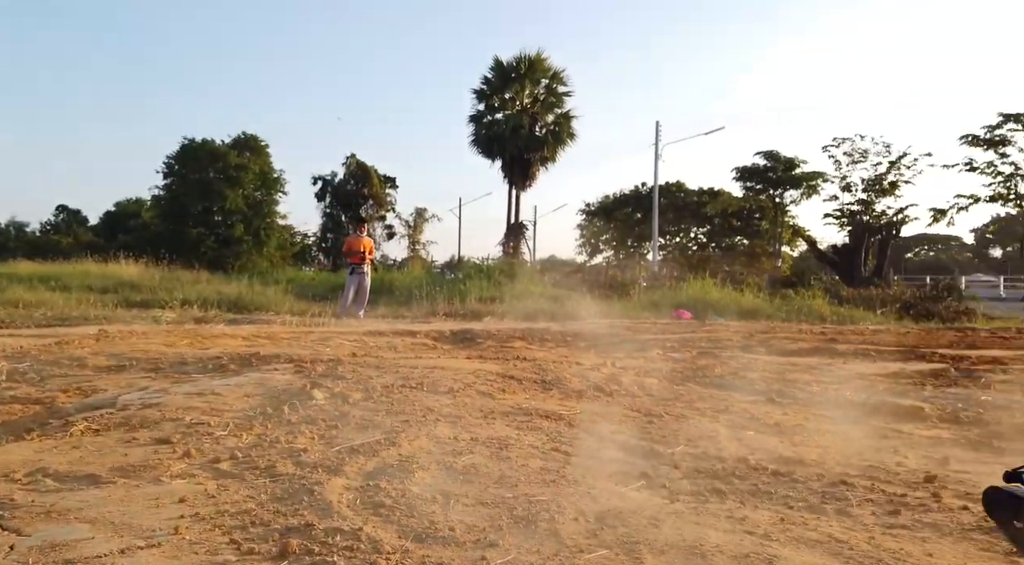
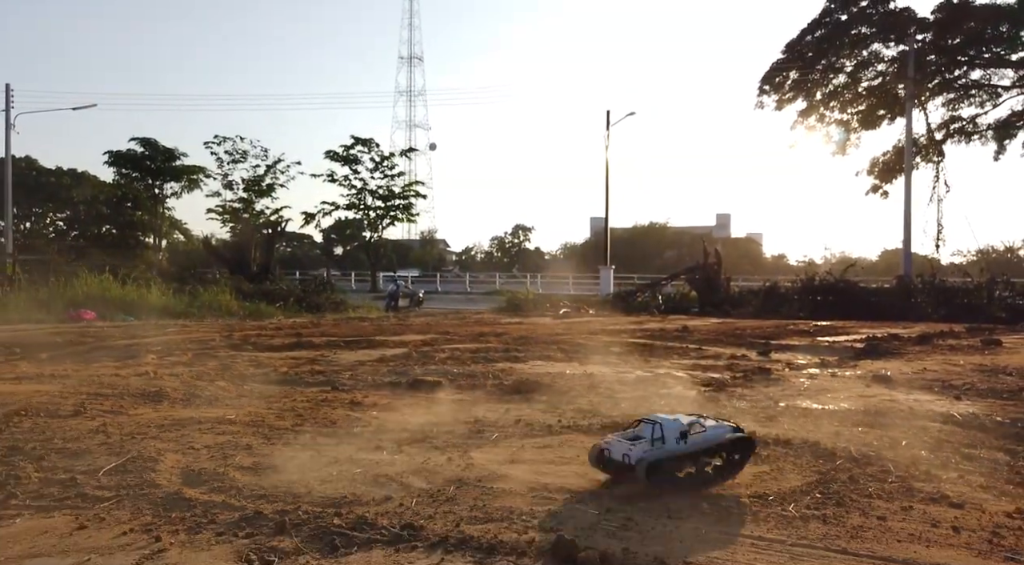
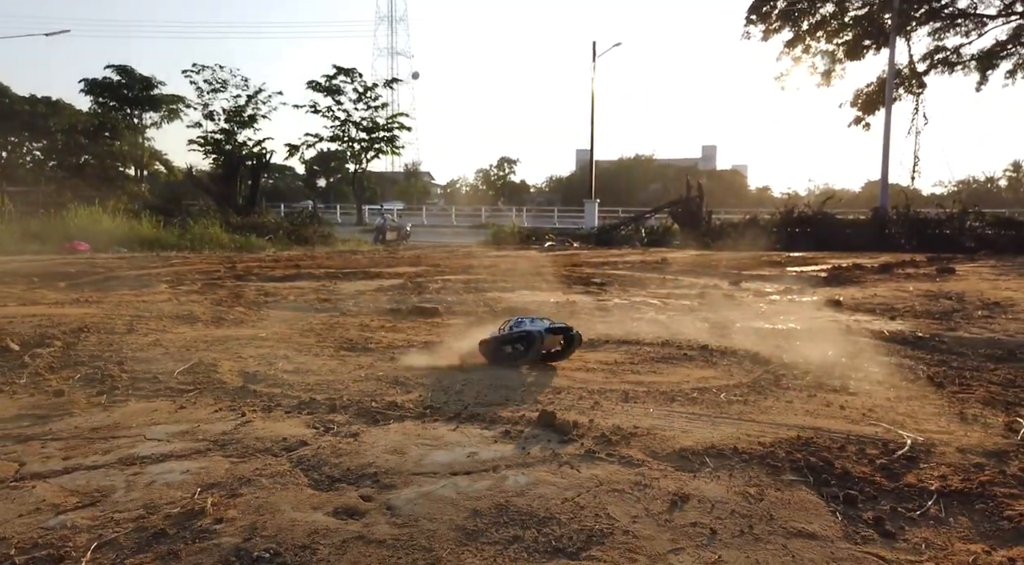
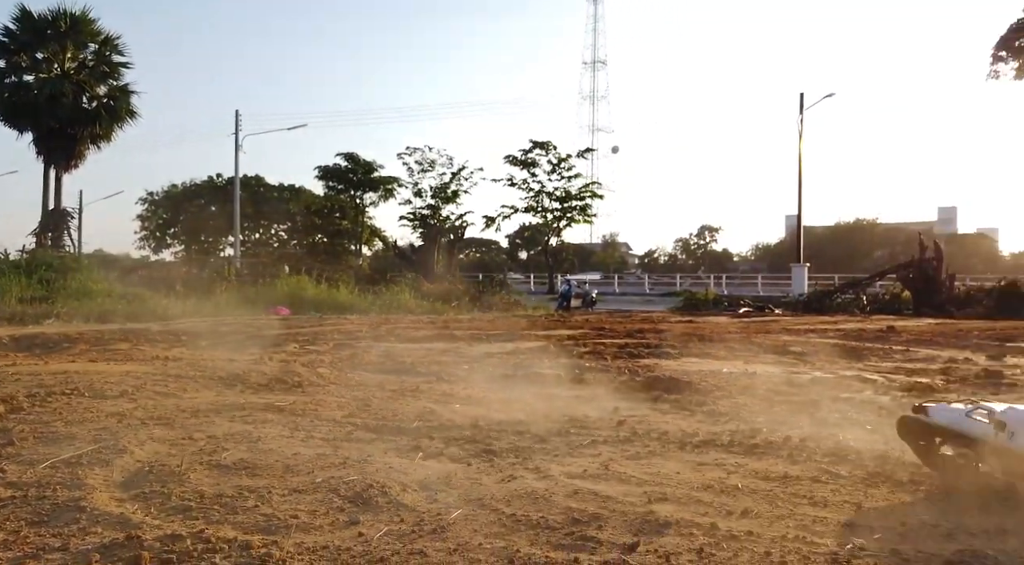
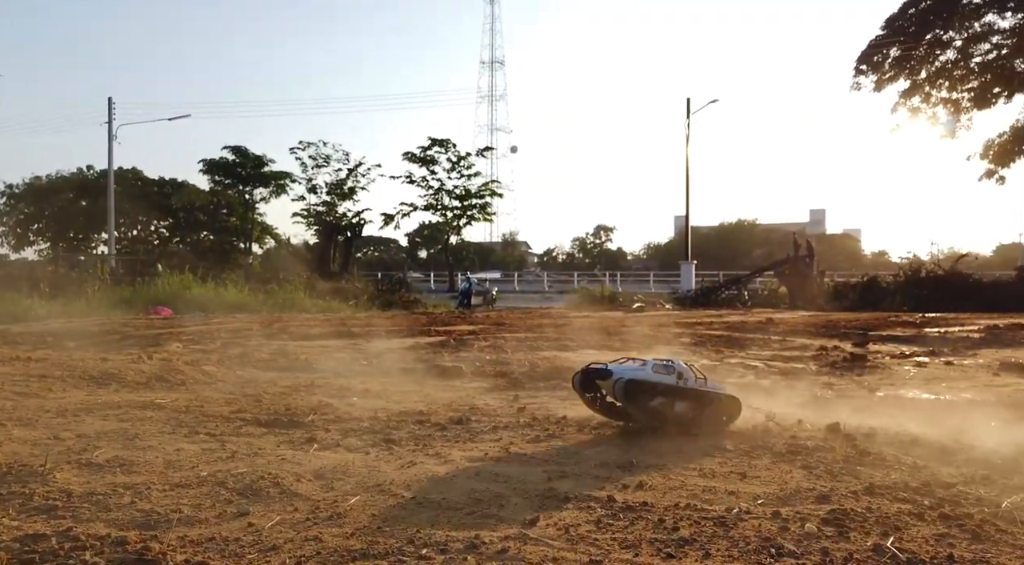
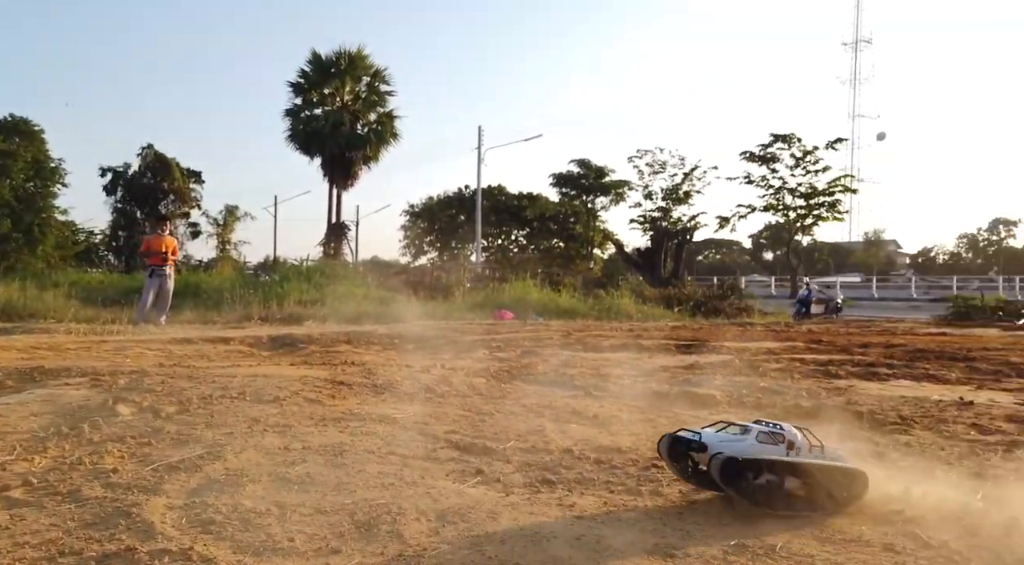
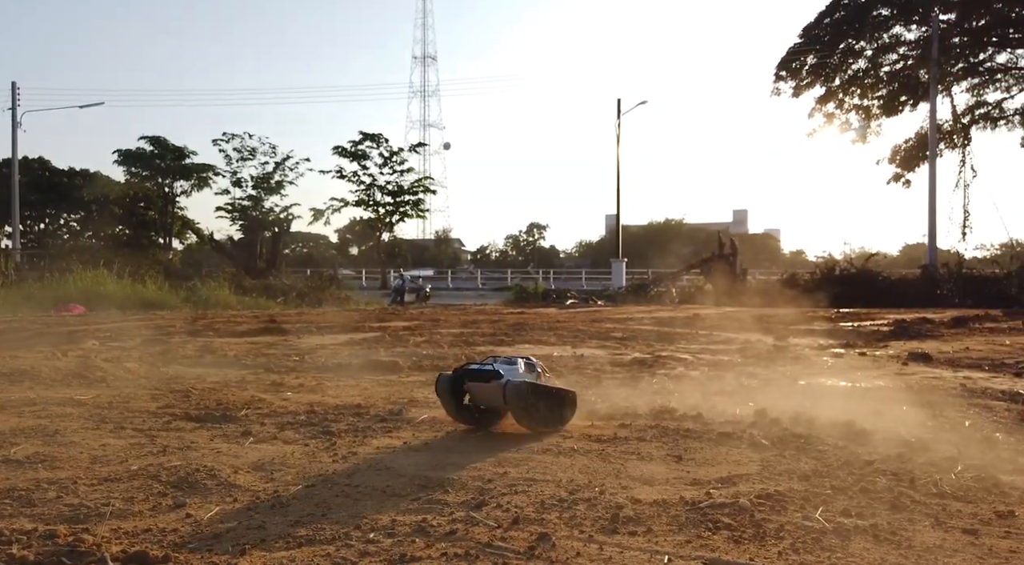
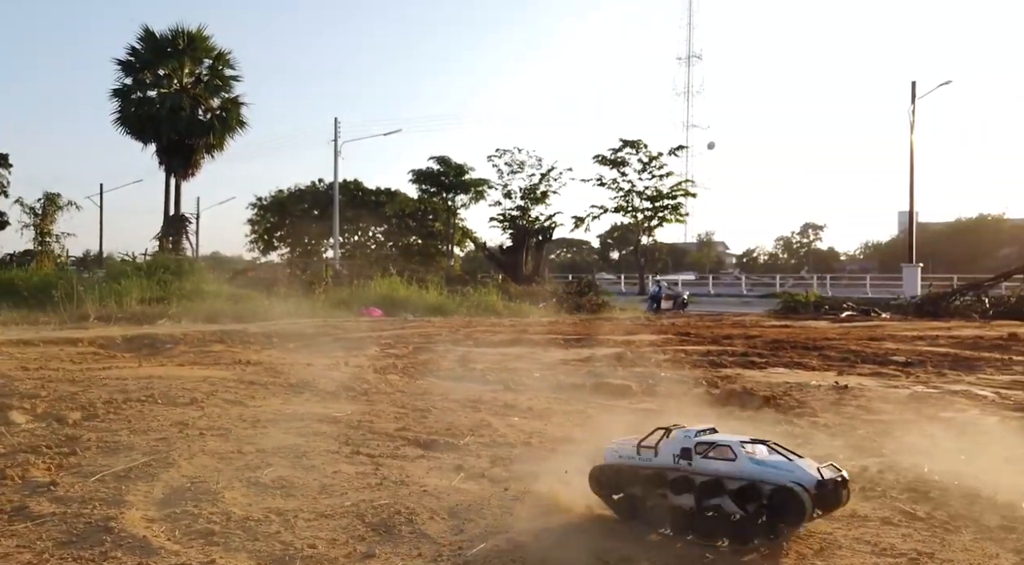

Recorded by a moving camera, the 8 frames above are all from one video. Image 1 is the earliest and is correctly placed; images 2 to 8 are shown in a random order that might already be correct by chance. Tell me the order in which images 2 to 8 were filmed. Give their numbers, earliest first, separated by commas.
6, 8, 4, 5, 7, 2, 3
